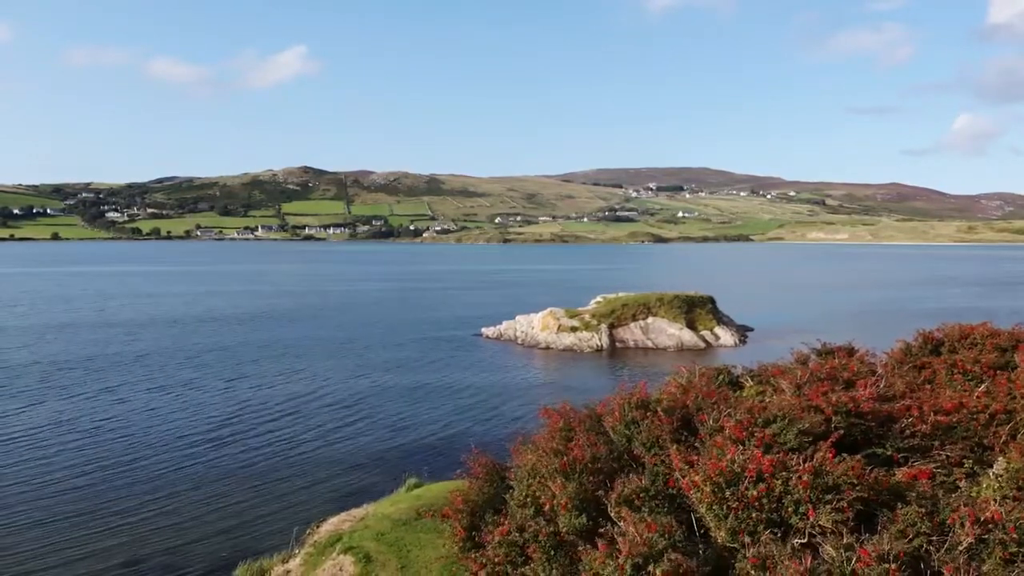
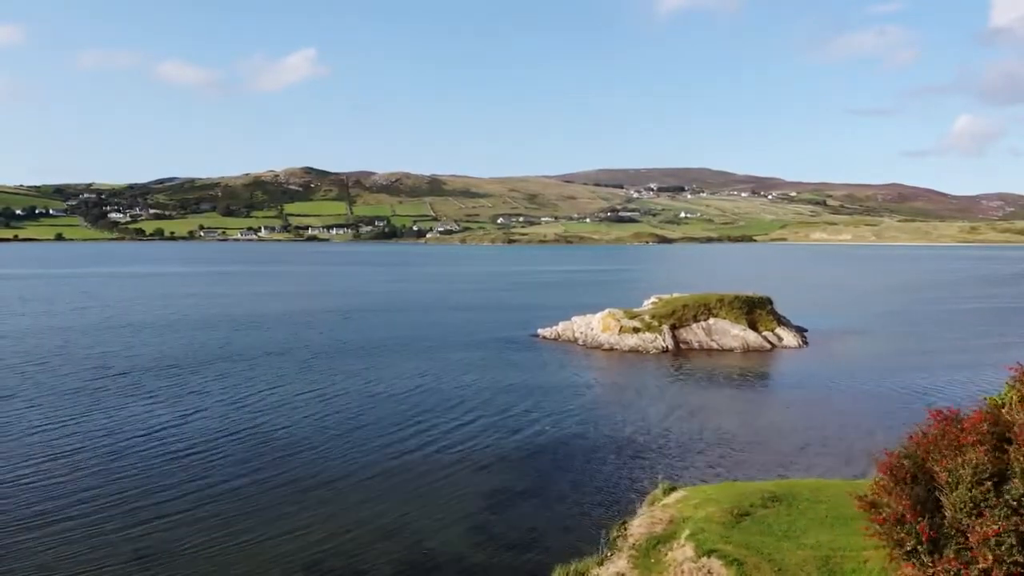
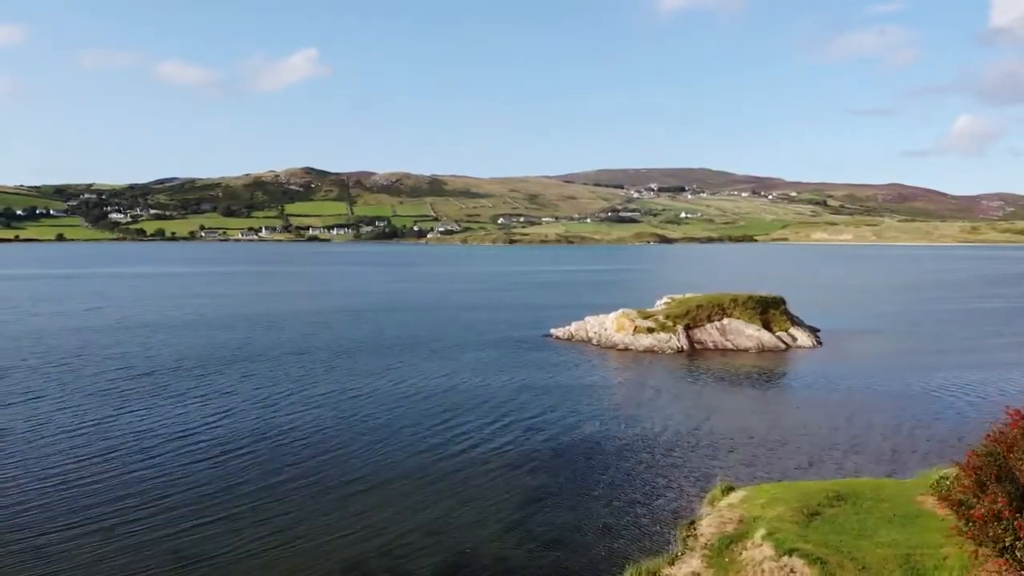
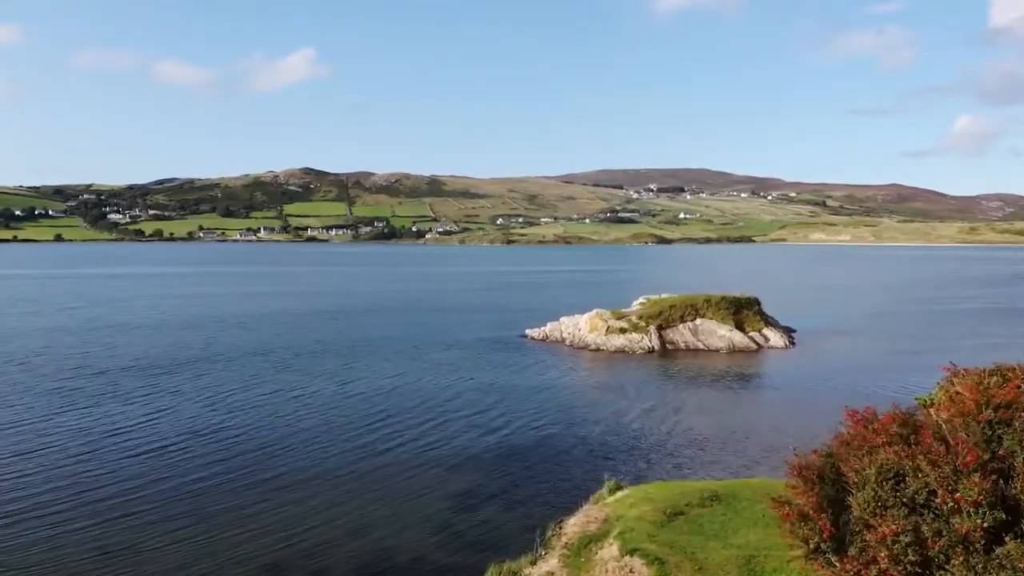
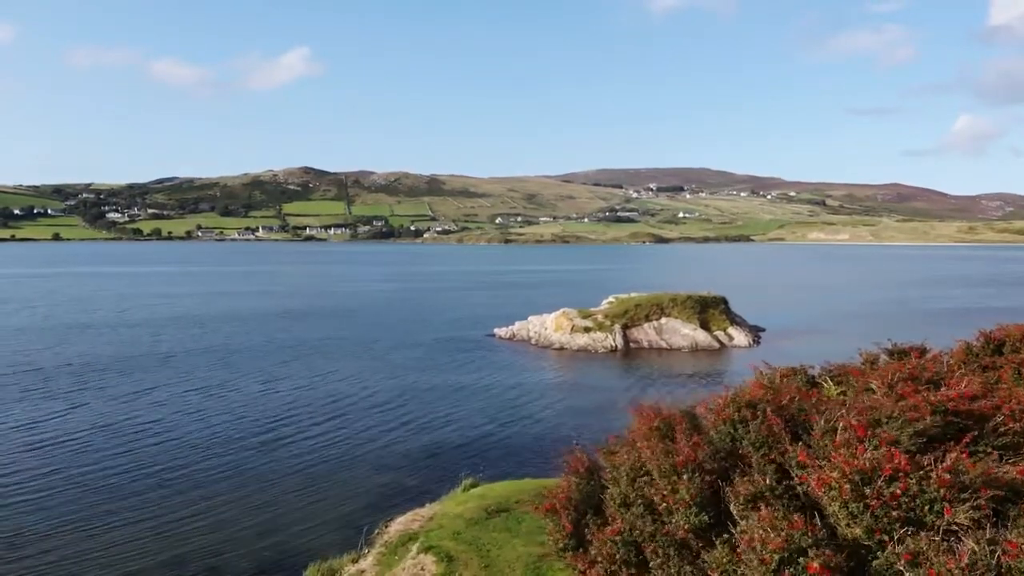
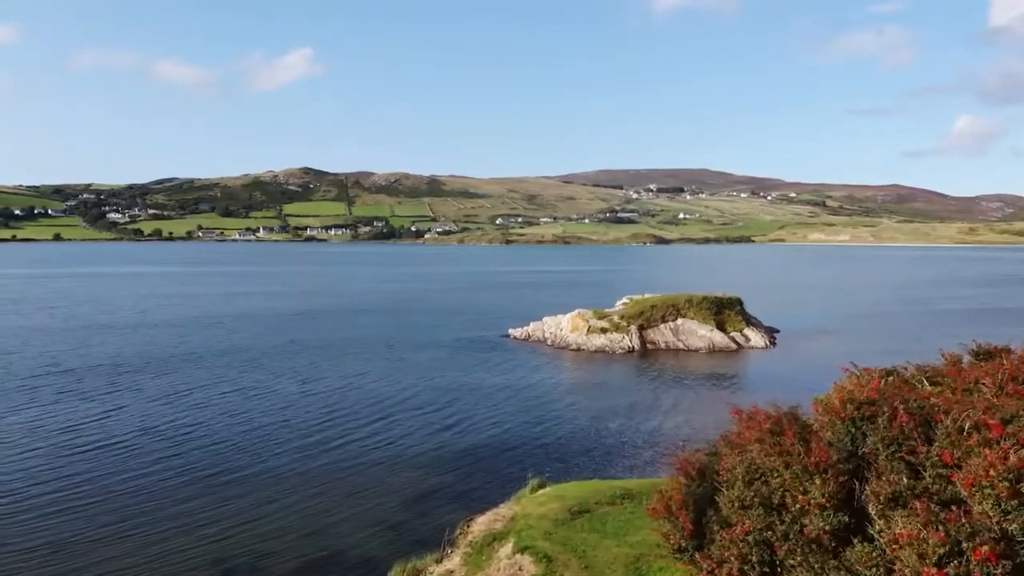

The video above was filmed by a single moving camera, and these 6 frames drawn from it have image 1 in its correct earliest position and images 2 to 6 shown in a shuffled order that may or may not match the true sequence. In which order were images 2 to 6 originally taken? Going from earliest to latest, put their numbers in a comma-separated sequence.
5, 6, 4, 2, 3
